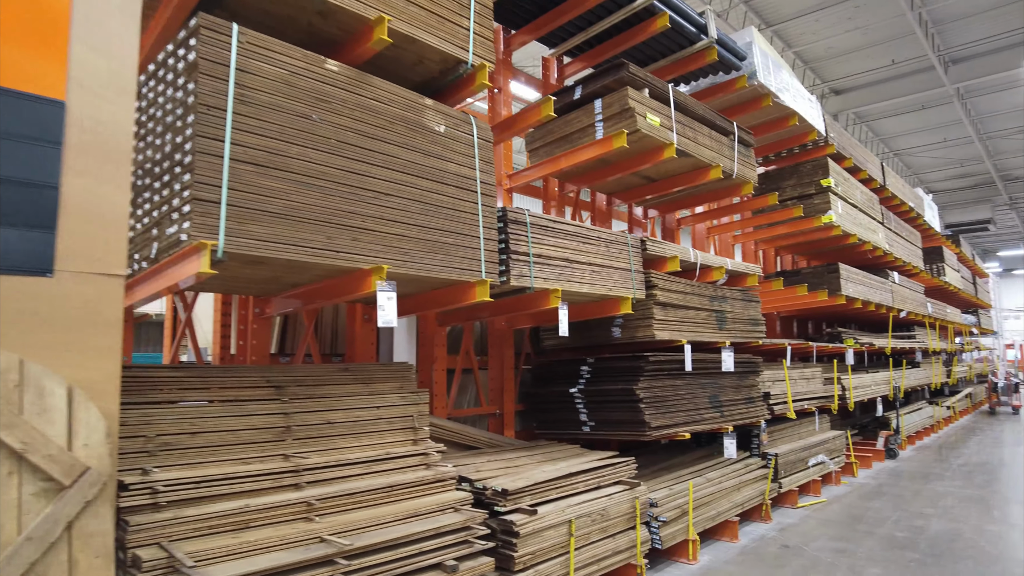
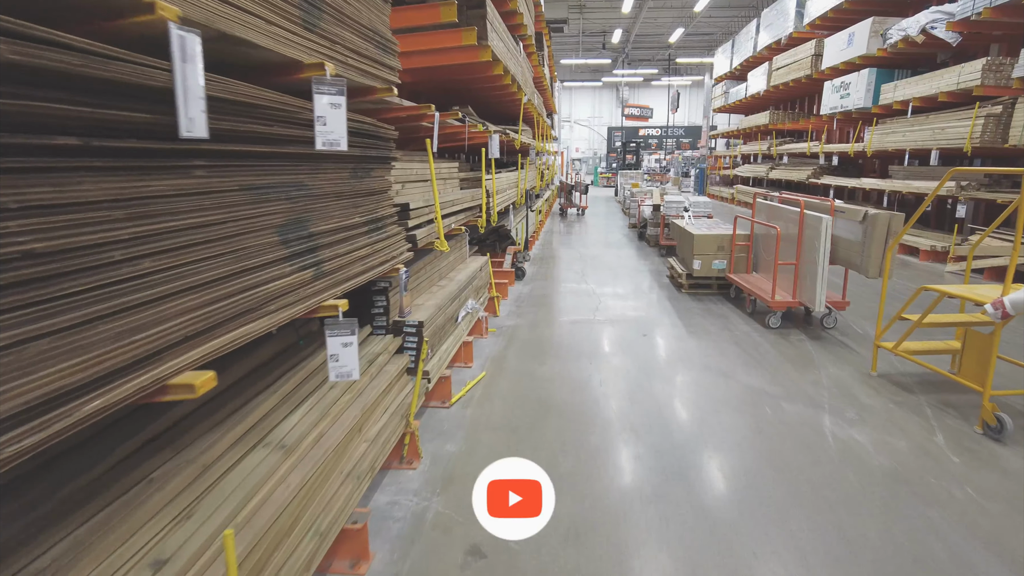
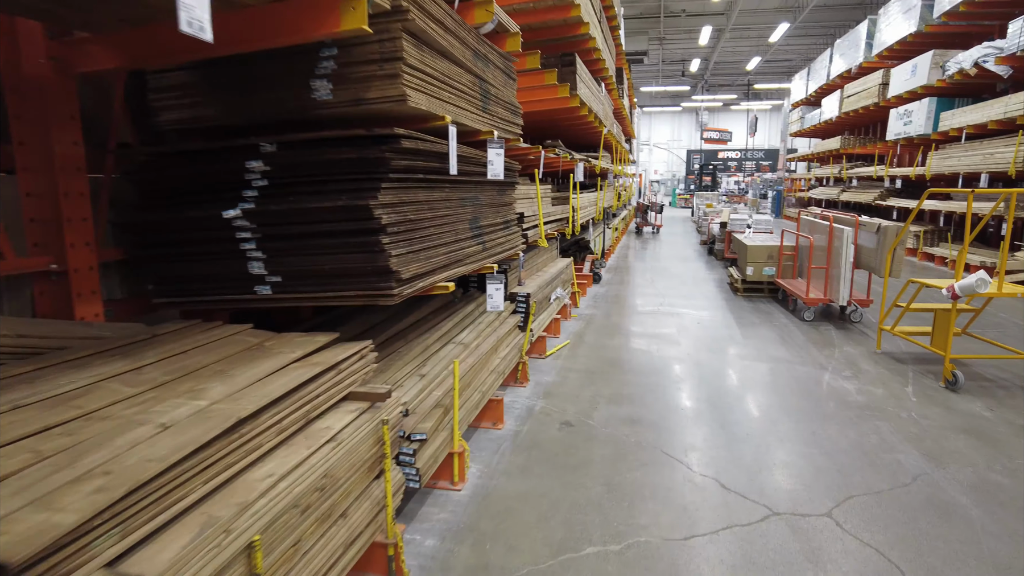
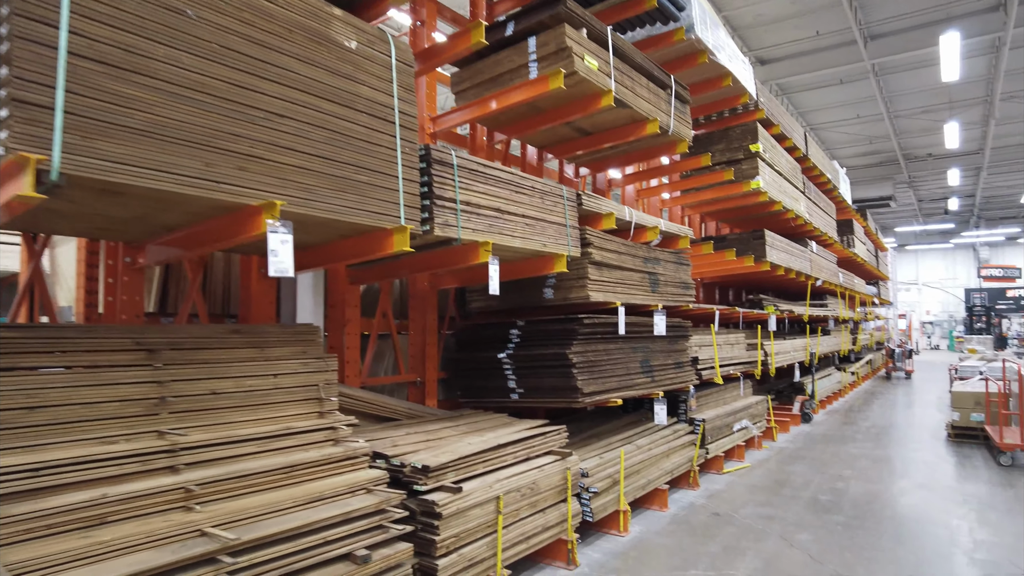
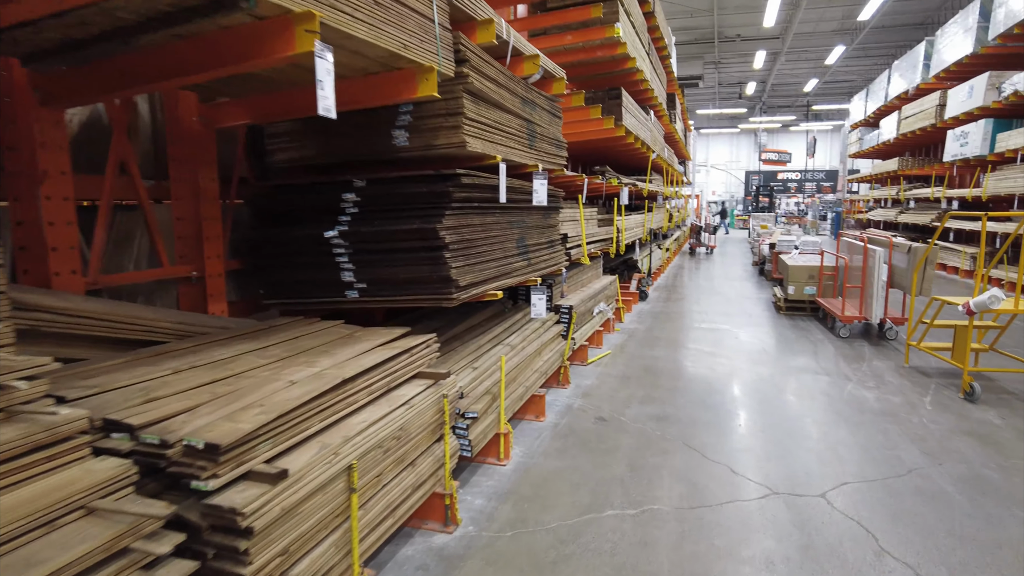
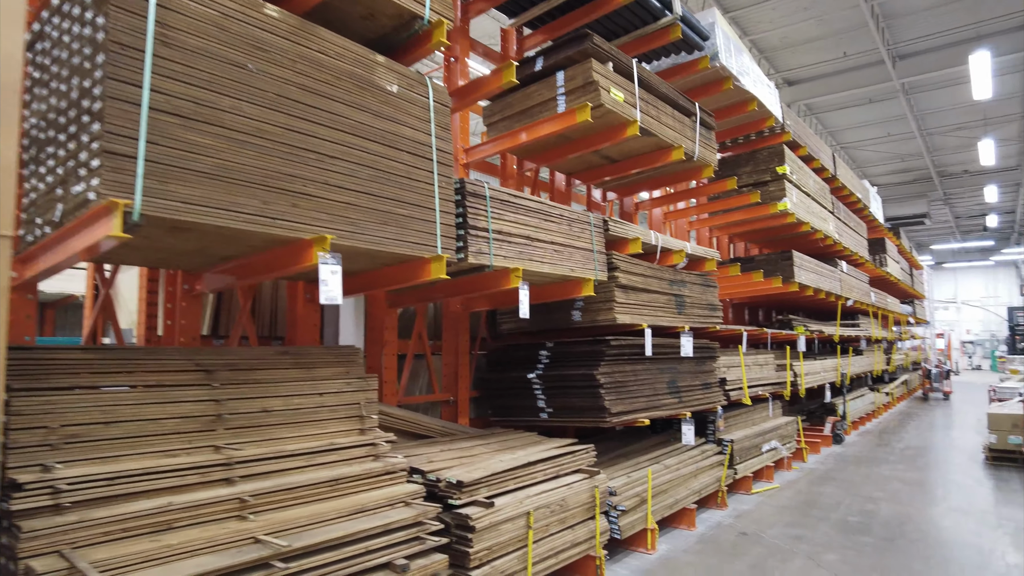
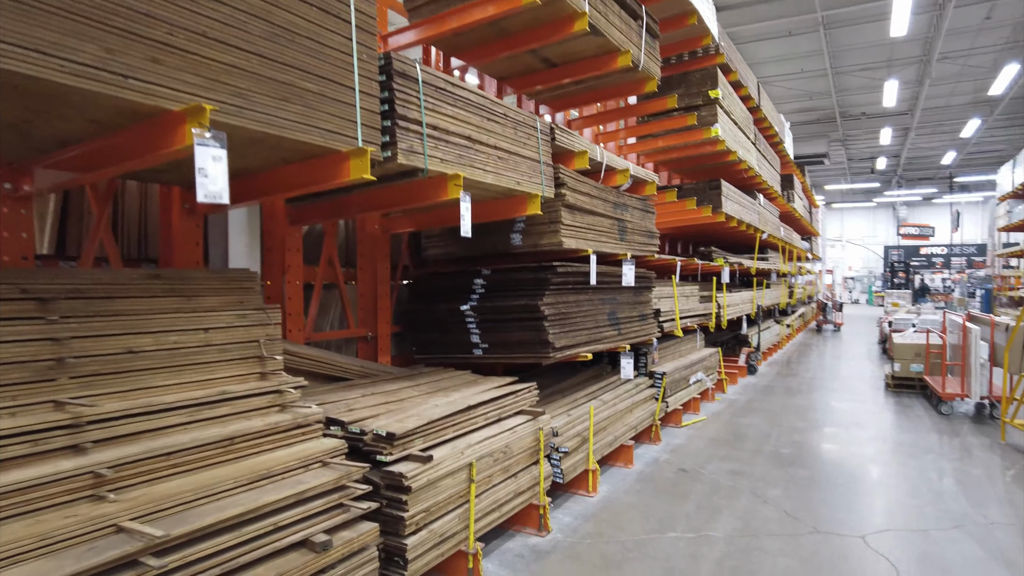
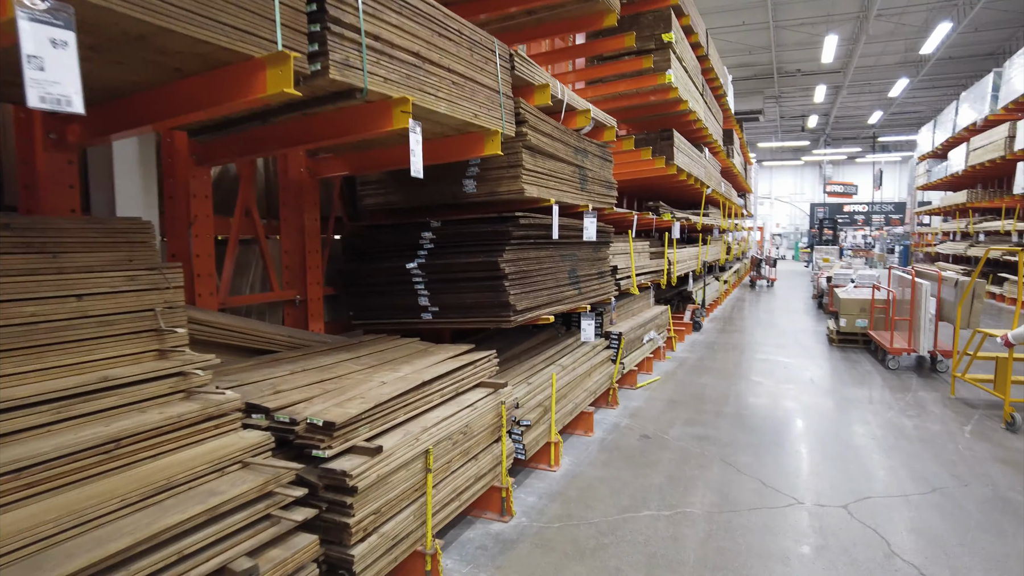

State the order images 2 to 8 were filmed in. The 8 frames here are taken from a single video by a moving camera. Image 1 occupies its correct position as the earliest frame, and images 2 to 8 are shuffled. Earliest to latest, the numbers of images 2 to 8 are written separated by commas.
6, 4, 7, 8, 5, 3, 2
